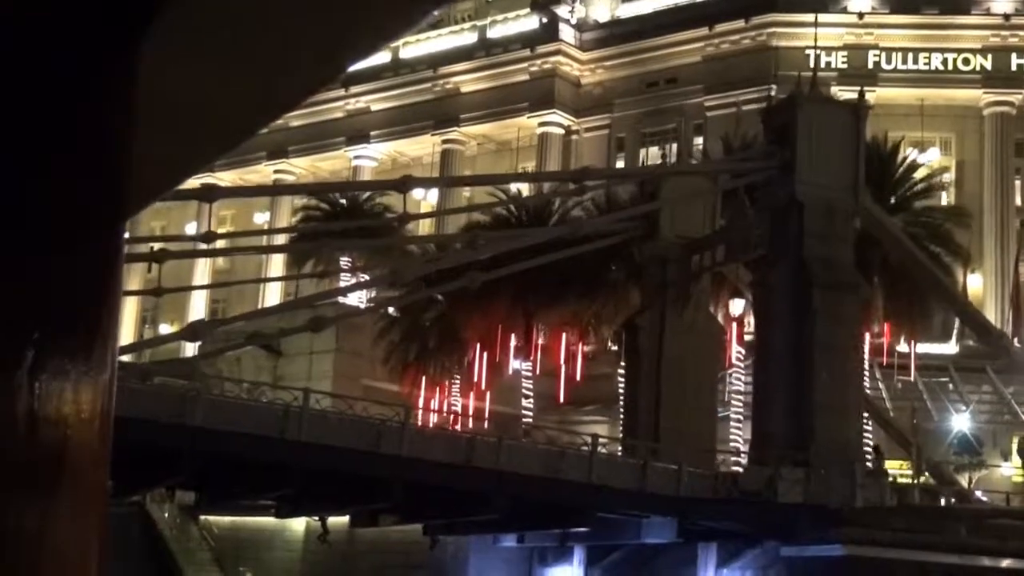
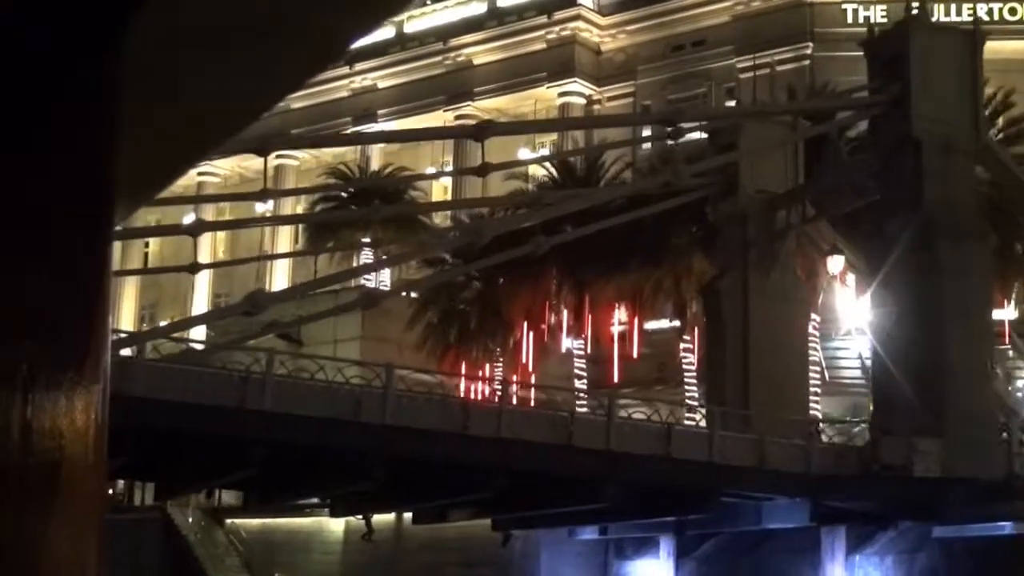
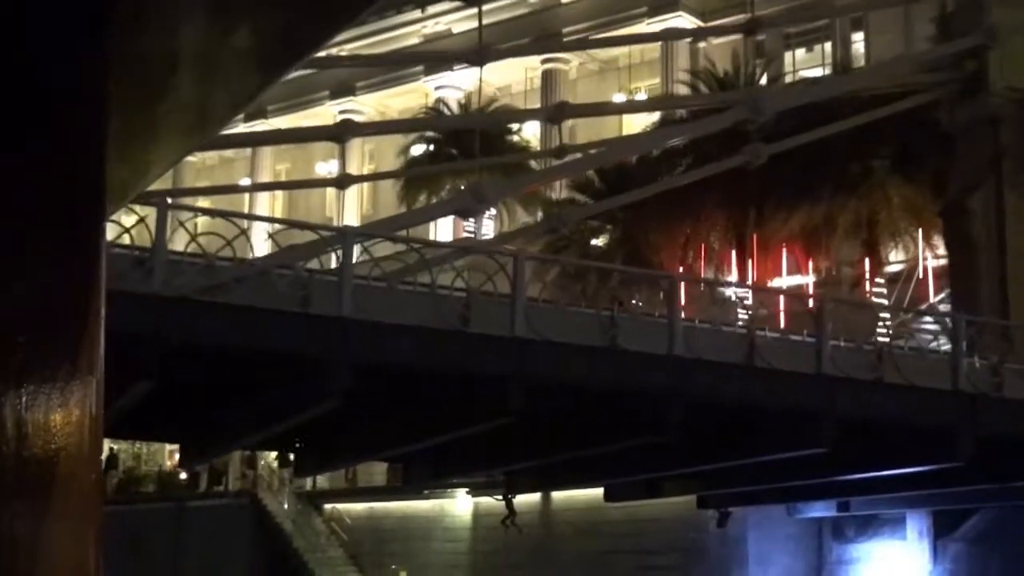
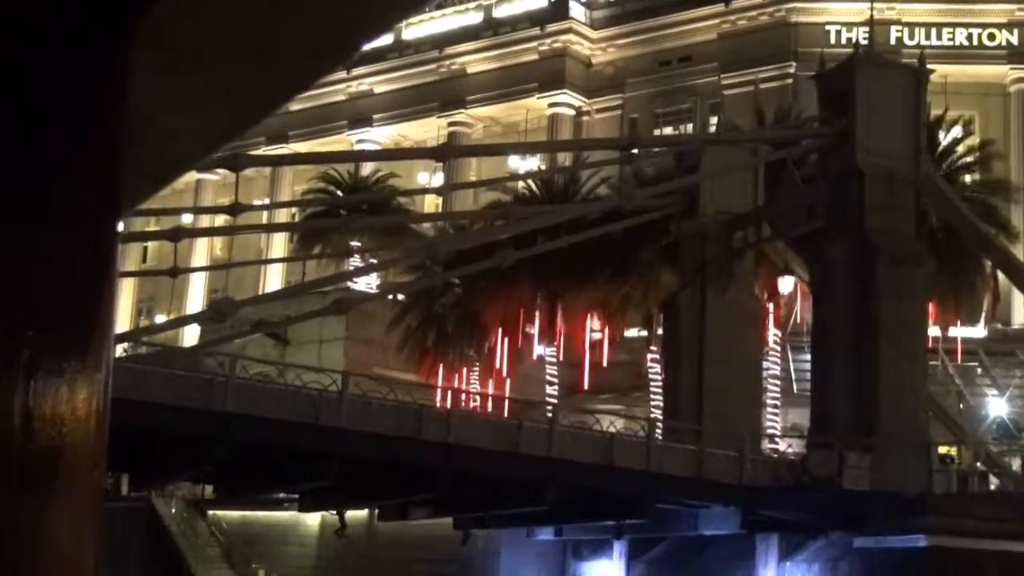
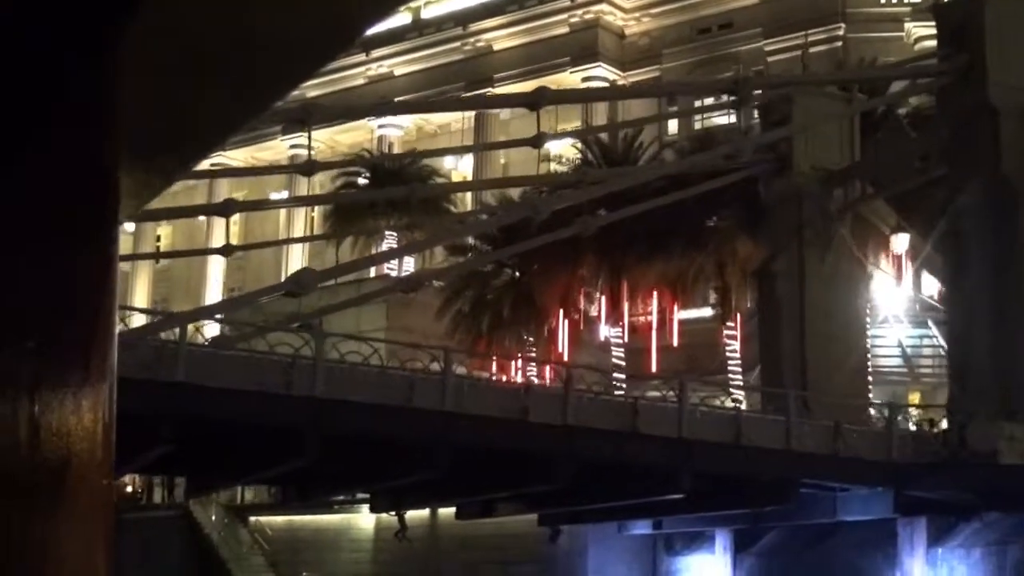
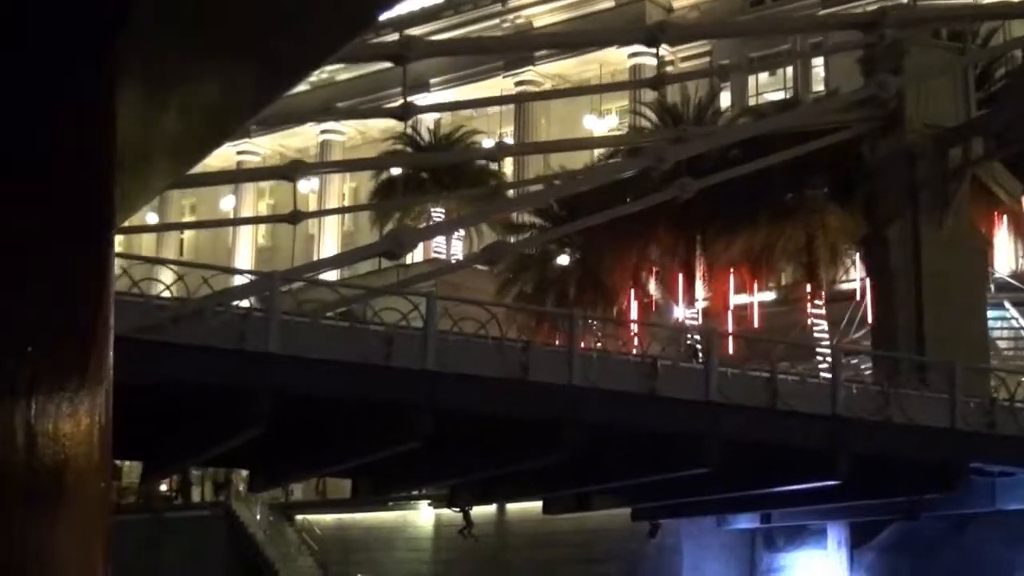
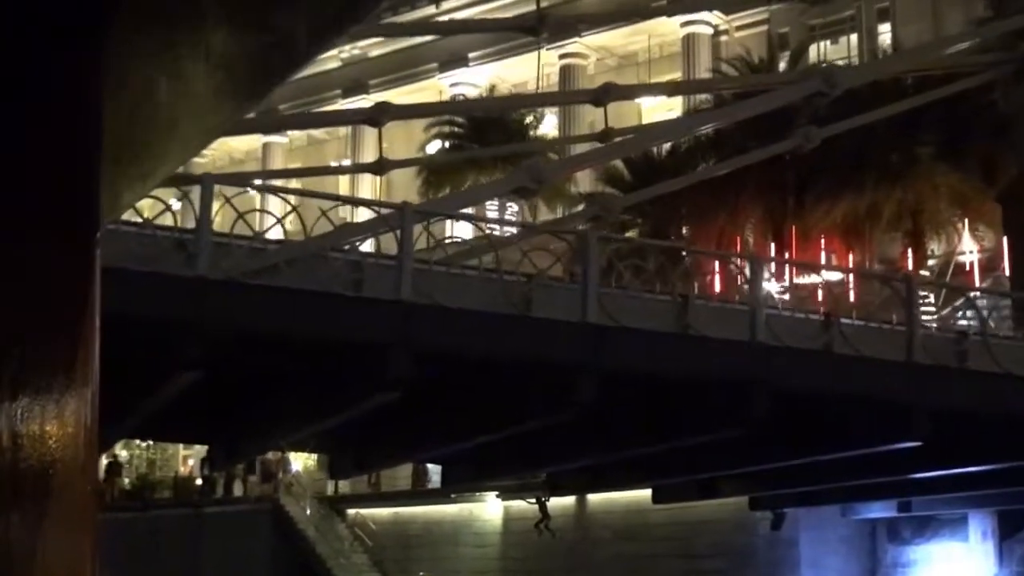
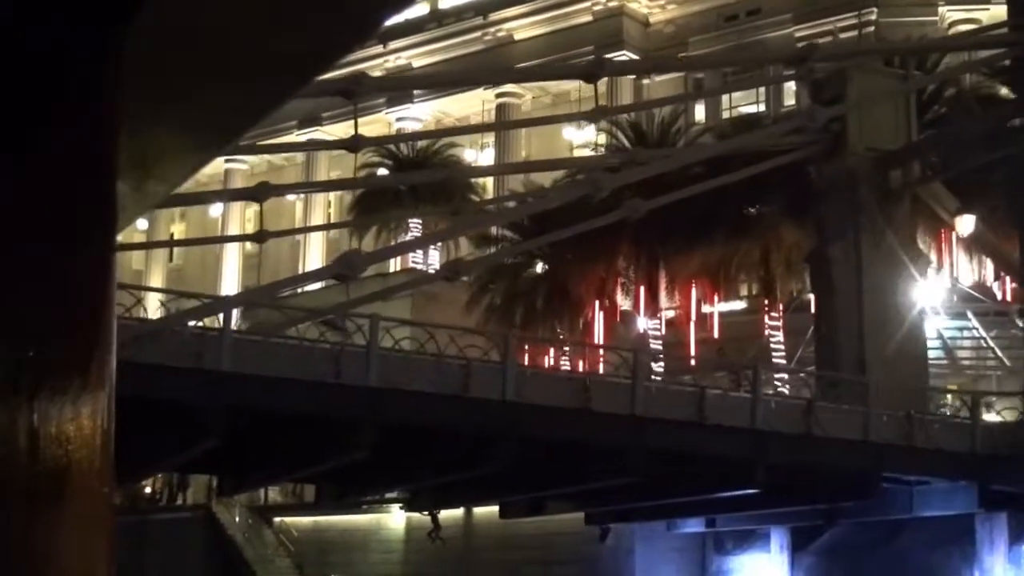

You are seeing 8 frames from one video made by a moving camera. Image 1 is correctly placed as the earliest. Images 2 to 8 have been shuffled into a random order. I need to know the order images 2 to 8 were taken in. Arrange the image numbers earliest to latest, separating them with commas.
4, 2, 5, 8, 6, 3, 7
